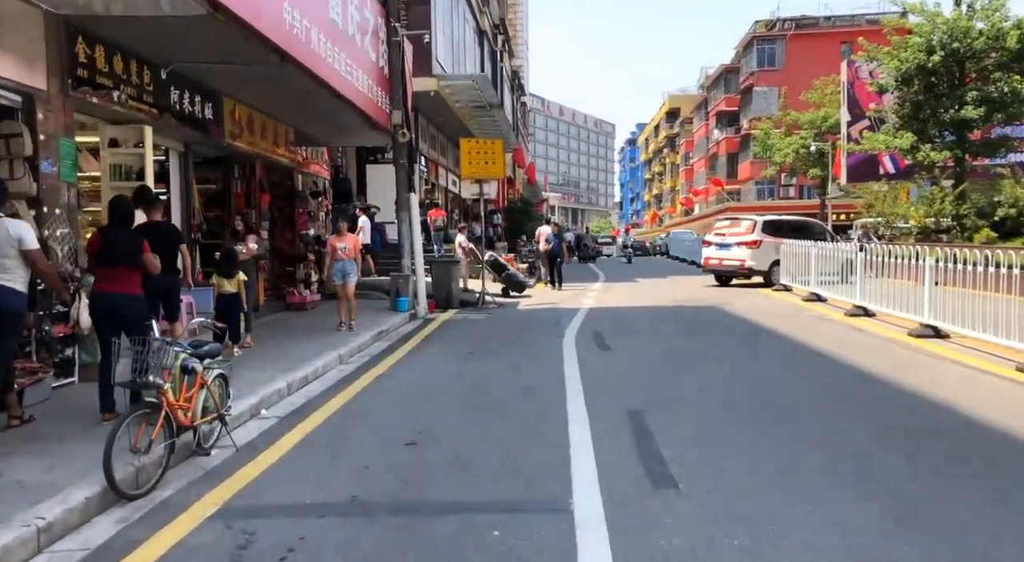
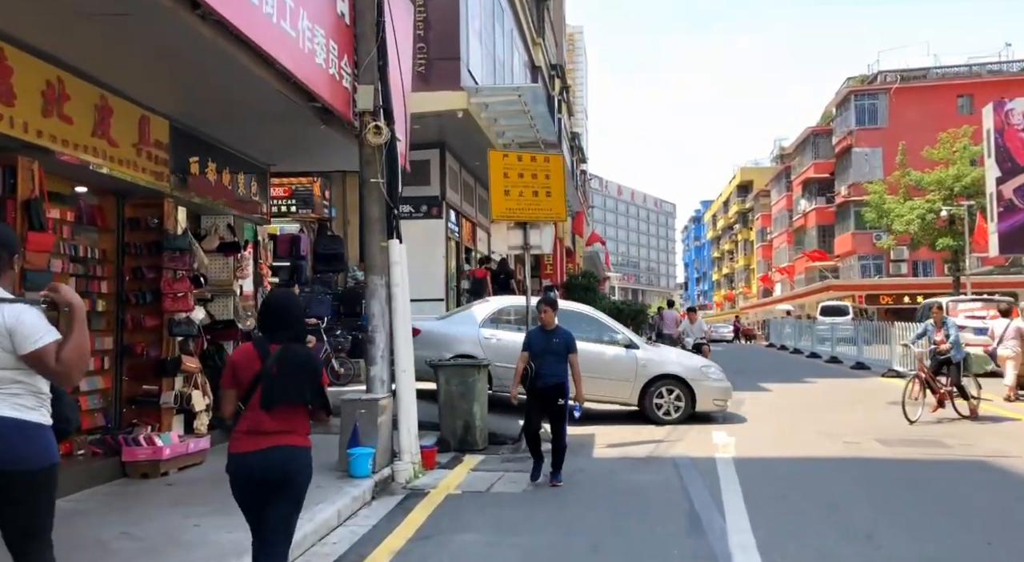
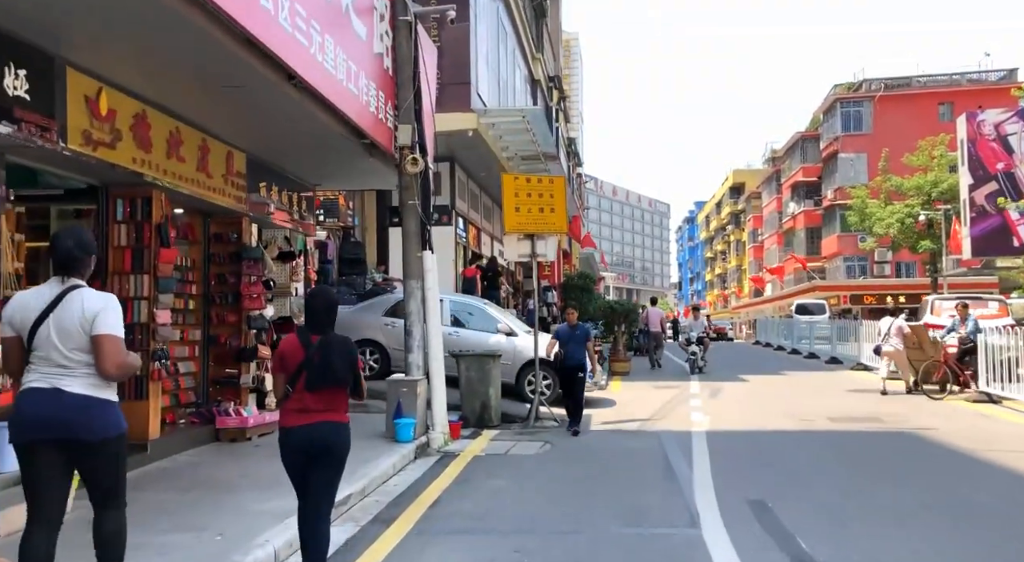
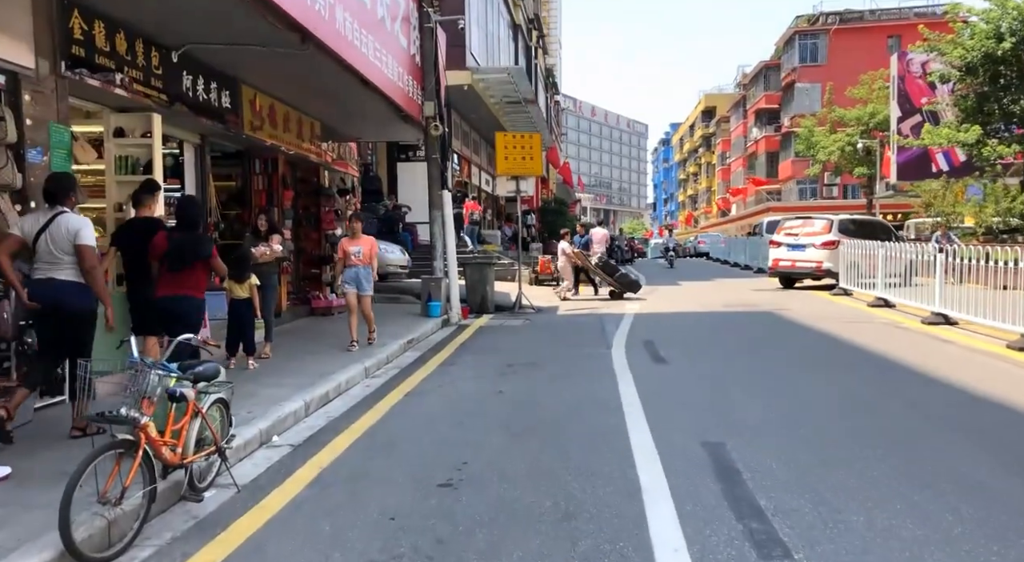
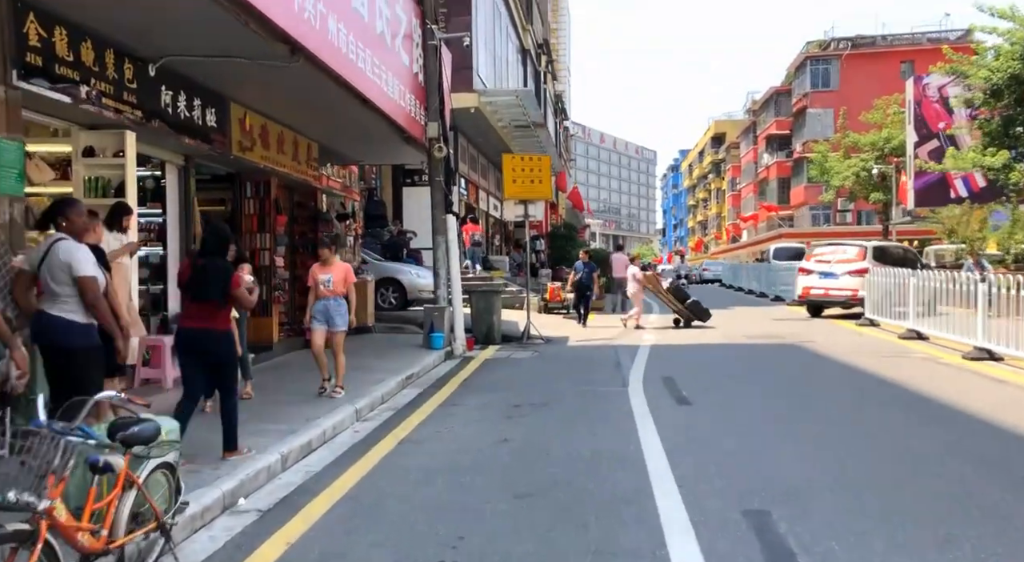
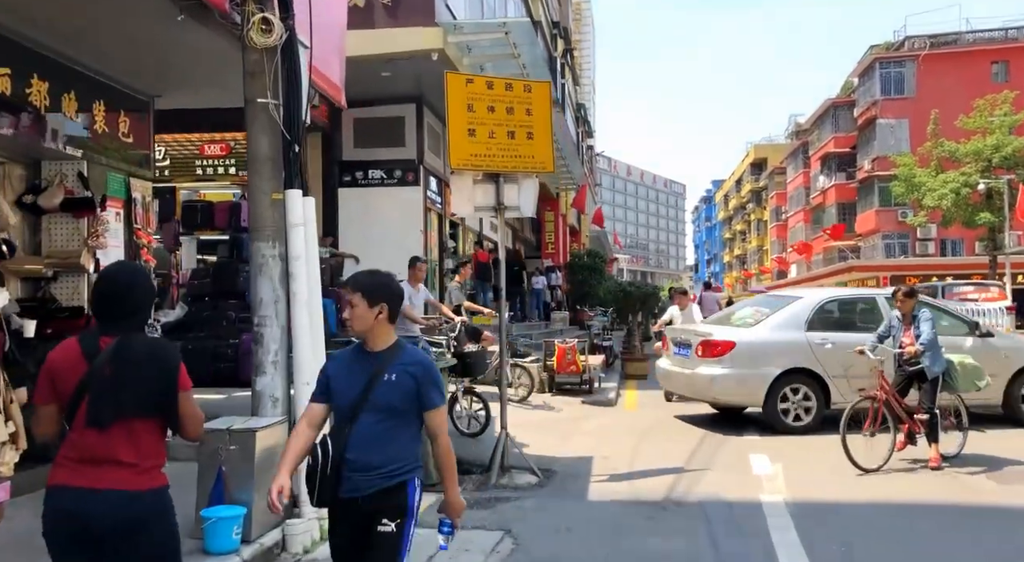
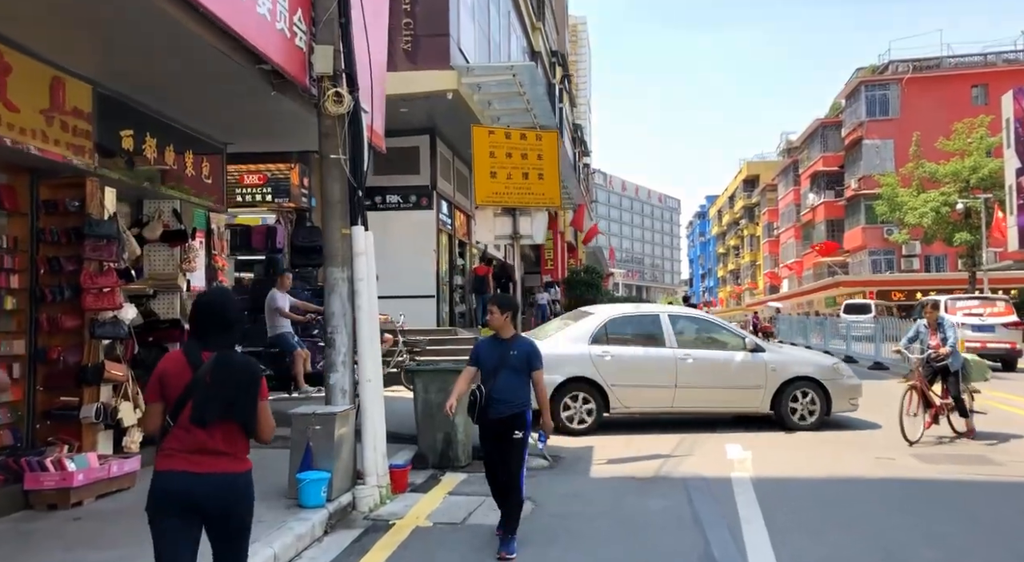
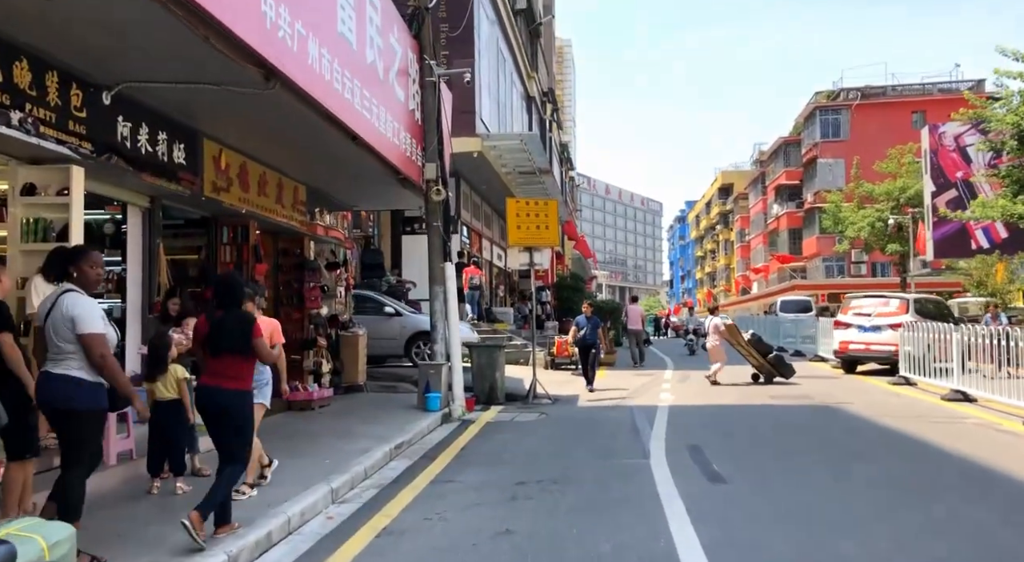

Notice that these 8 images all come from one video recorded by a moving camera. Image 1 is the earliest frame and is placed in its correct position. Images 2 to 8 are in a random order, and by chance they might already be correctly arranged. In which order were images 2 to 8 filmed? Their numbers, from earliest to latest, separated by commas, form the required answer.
4, 5, 8, 3, 2, 7, 6
